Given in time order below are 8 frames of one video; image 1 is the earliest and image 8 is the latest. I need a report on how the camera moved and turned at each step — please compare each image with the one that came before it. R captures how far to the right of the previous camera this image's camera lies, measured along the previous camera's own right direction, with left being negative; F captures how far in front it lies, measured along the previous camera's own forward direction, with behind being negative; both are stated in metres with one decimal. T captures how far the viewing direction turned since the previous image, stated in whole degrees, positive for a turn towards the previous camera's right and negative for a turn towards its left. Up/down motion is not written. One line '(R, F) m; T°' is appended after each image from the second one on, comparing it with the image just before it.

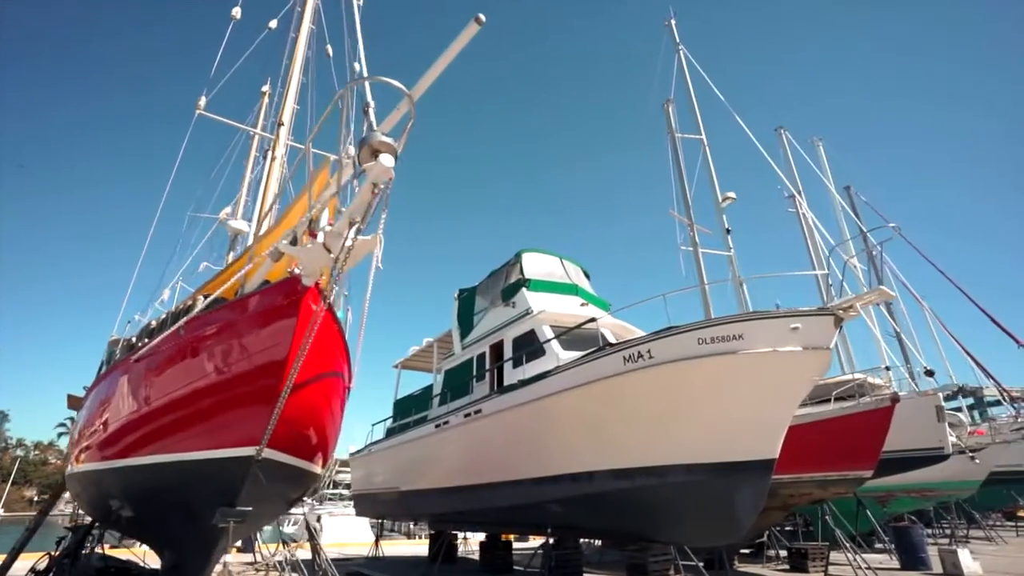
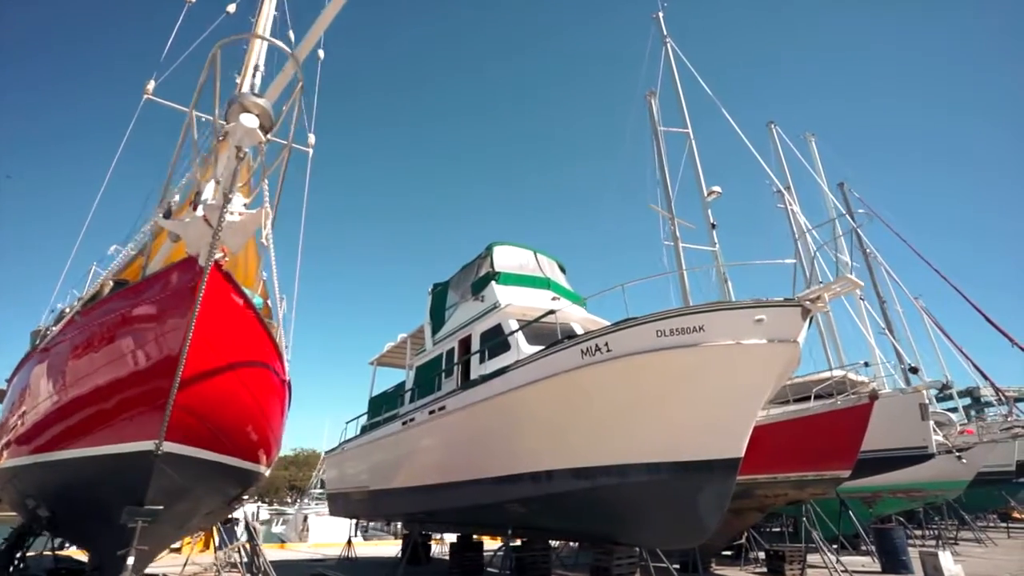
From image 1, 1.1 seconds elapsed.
(+0.5, +0.3) m; 0°
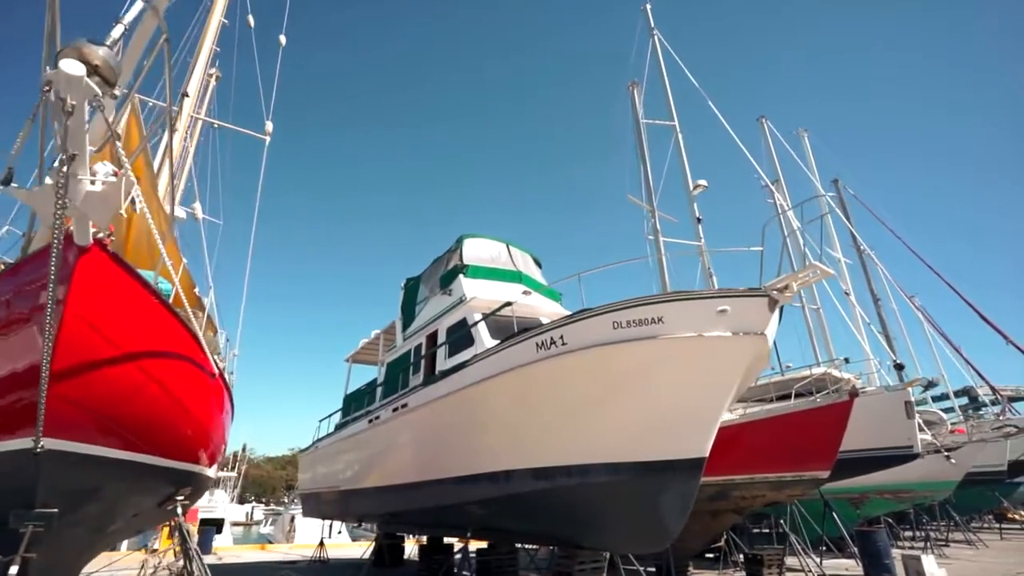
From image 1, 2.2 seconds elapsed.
(+0.5, +0.3) m; 0°
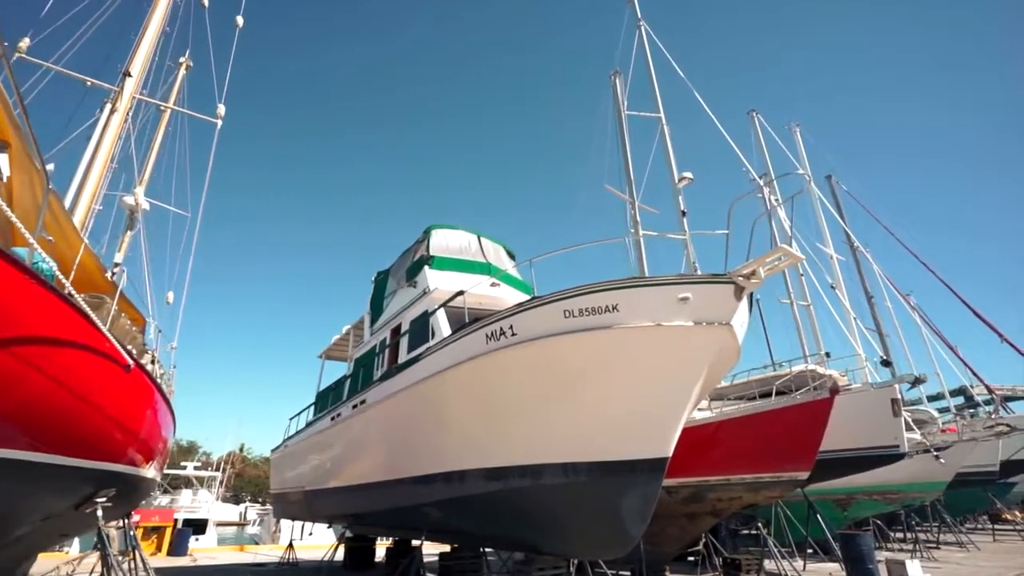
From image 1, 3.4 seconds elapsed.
(+0.5, +0.4) m; 0°
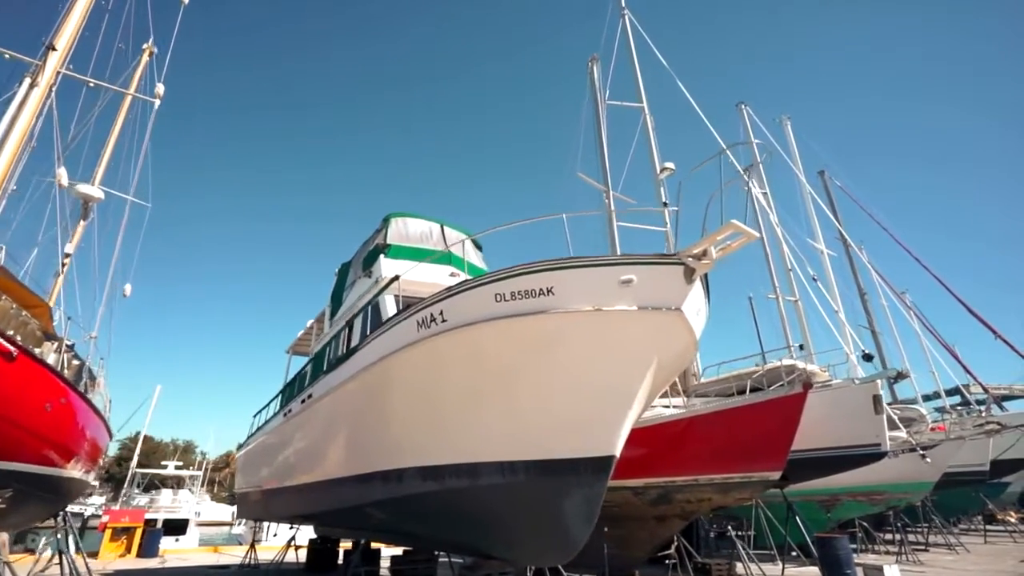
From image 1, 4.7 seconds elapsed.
(+0.6, +0.4) m; 0°
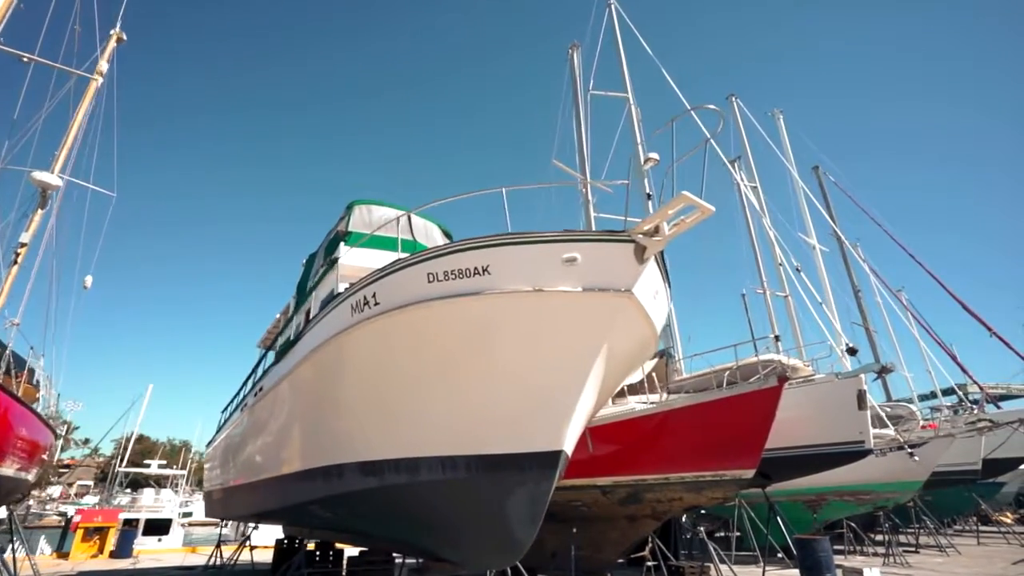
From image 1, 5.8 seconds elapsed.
(+0.5, +0.3) m; 0°
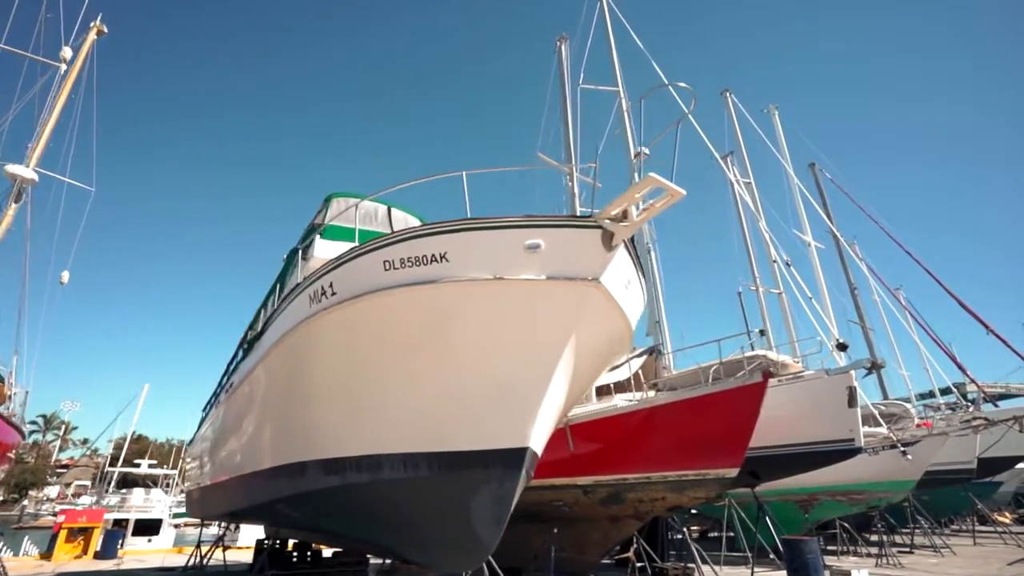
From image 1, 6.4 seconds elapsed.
(+0.3, +0.2) m; 0°
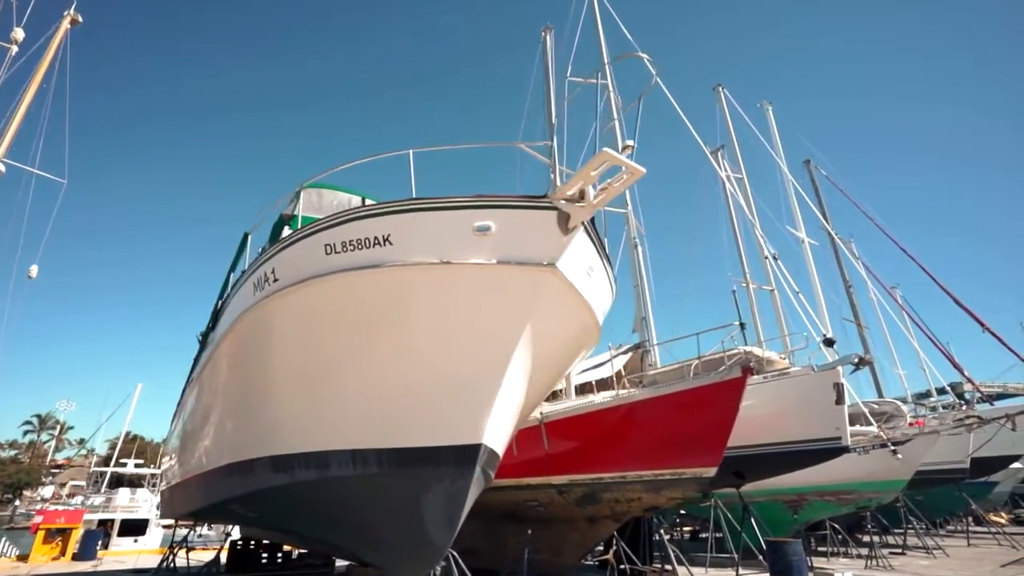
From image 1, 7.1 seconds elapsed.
(+0.3, +0.2) m; 0°
